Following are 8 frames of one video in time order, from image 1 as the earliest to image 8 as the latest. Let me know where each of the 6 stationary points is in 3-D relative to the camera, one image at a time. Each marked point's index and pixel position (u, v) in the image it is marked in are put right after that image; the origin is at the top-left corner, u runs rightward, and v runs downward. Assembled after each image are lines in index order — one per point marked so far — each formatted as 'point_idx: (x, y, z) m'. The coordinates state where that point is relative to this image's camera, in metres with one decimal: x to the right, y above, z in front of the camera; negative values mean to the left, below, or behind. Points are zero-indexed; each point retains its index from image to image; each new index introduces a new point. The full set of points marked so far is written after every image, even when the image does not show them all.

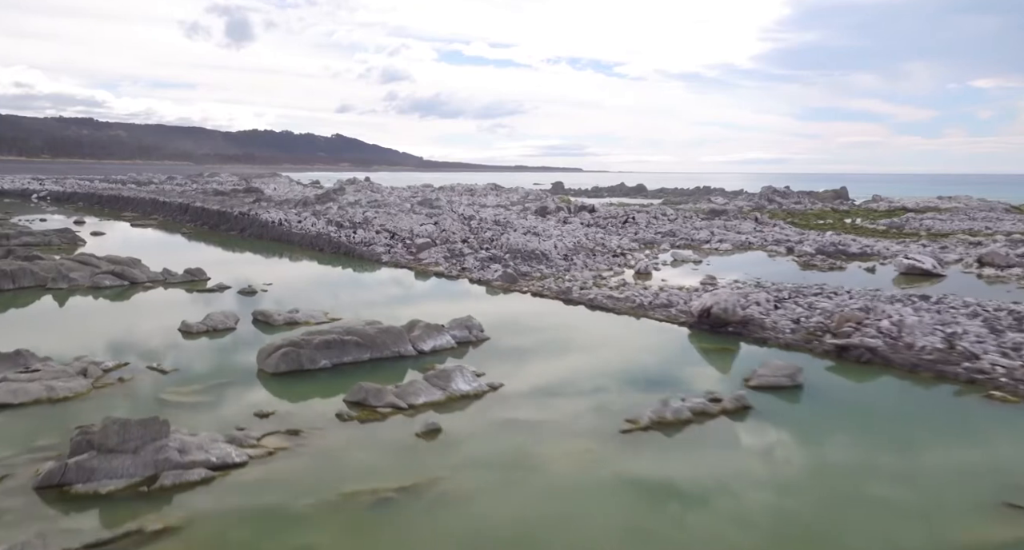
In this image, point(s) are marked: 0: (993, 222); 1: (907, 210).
0: (+12.6, +1.5, +16.3) m
1: (+11.4, +1.9, +18.1) m
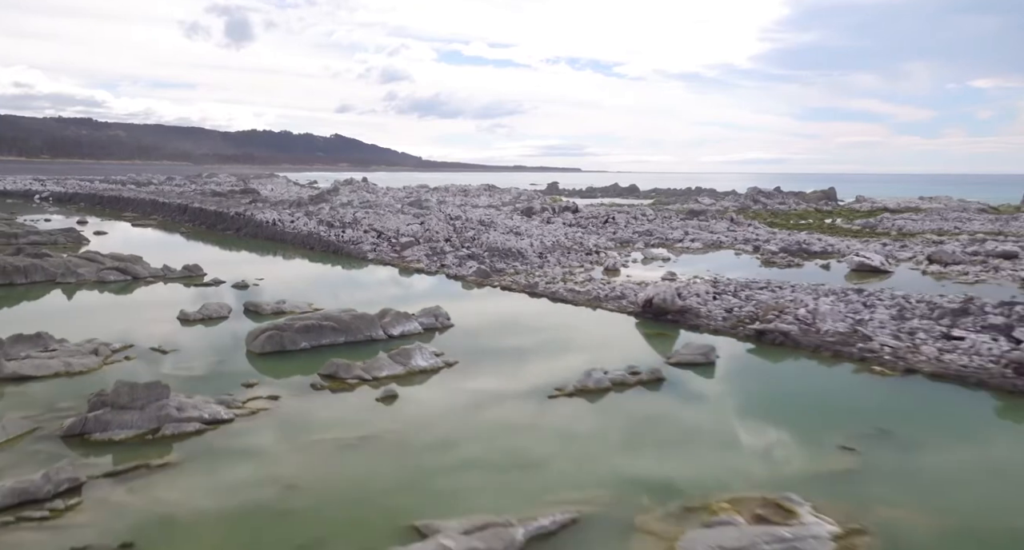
0: (+12.3, +1.6, +16.8) m
1: (+11.1, +1.9, +18.6) m
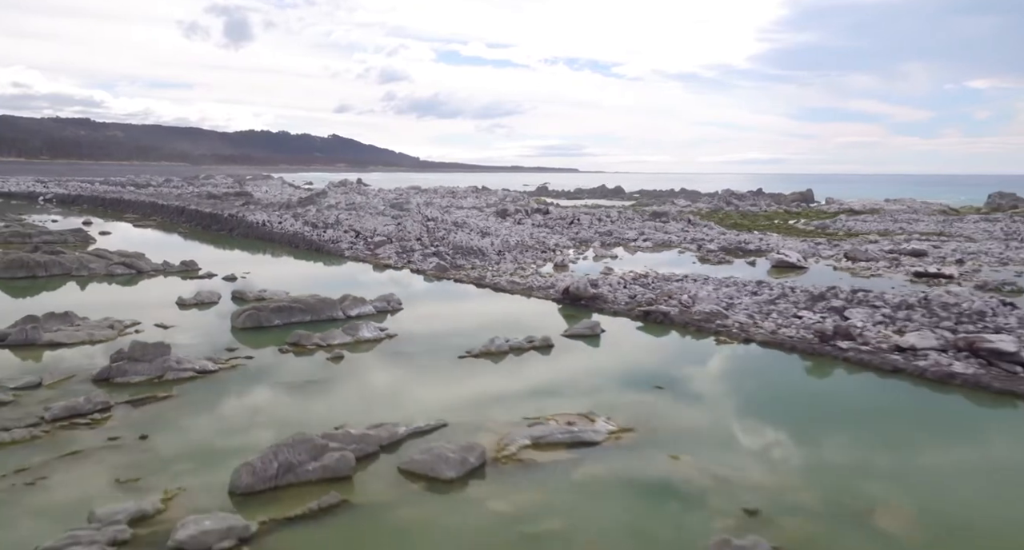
0: (+11.8, +1.6, +17.8) m
1: (+10.5, +2.0, +19.6) m
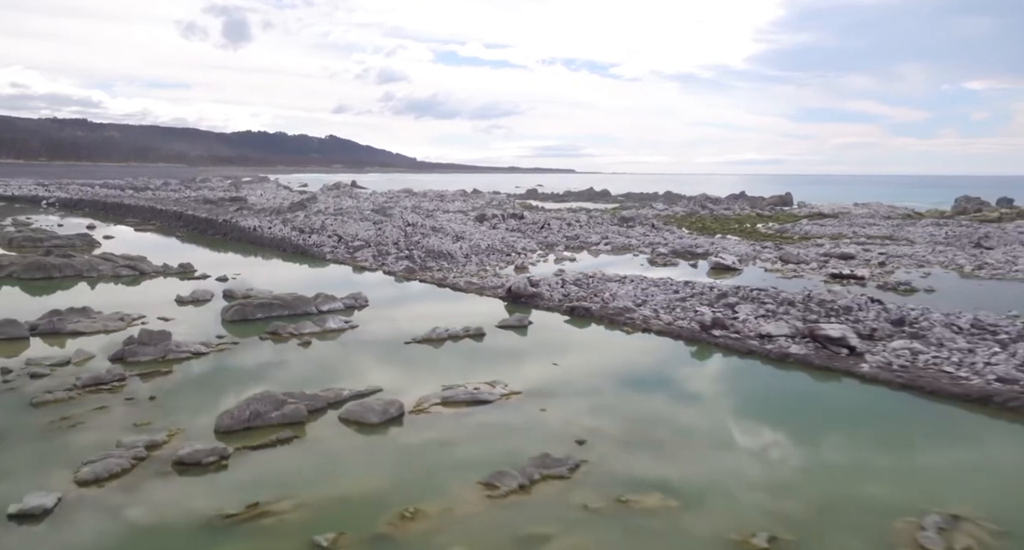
0: (+11.2, +1.6, +18.9) m
1: (+9.9, +2.0, +20.6) m
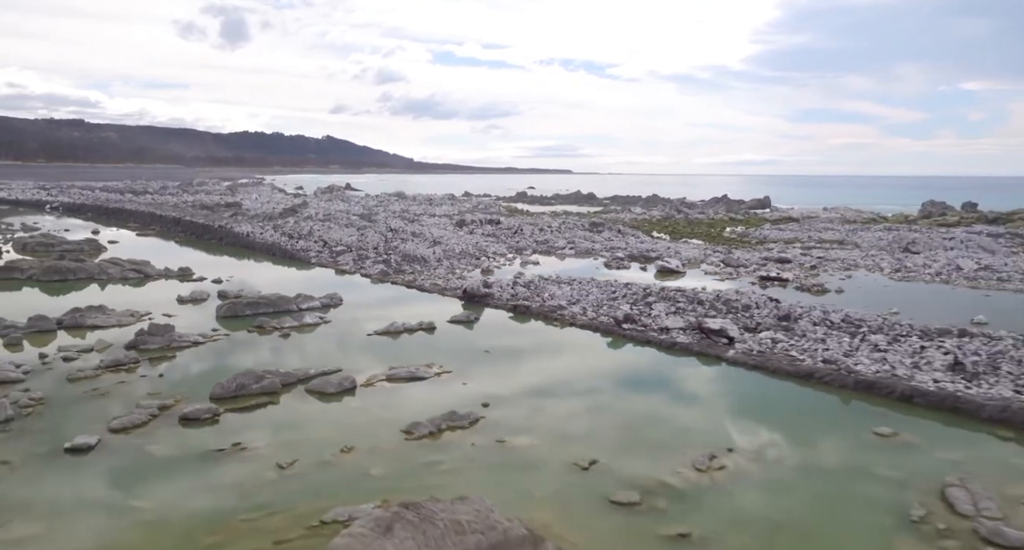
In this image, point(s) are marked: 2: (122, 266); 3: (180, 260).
0: (+10.6, +1.6, +20.0) m
1: (+9.3, +1.9, +21.7) m
2: (-11.3, +0.2, +17.4) m
3: (-11.0, +0.5, +20.0) m
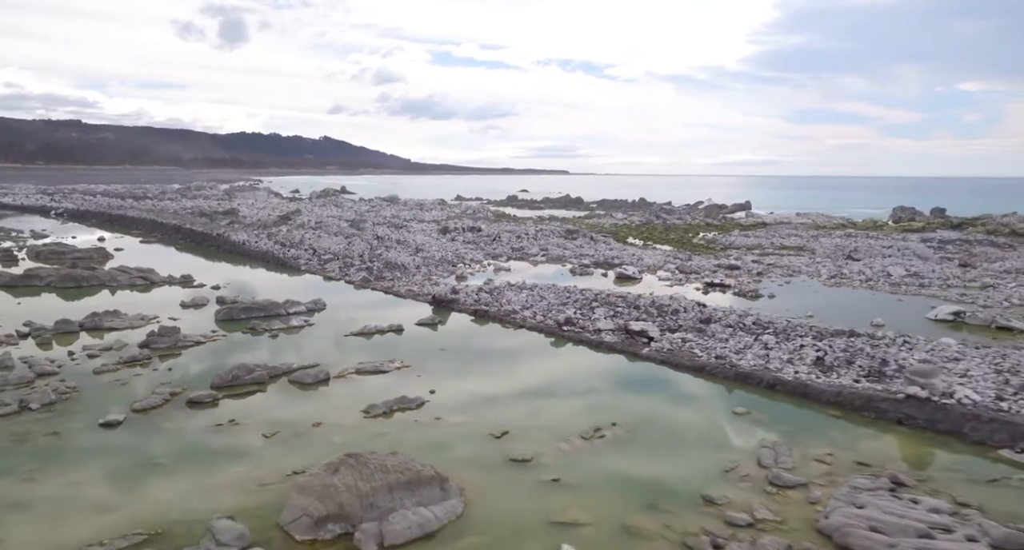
0: (+10.0, +1.4, +21.1) m
1: (+8.7, +1.8, +22.8) m
2: (-11.8, +0.1, +18.4) m
3: (-11.6, +0.4, +21.1) m
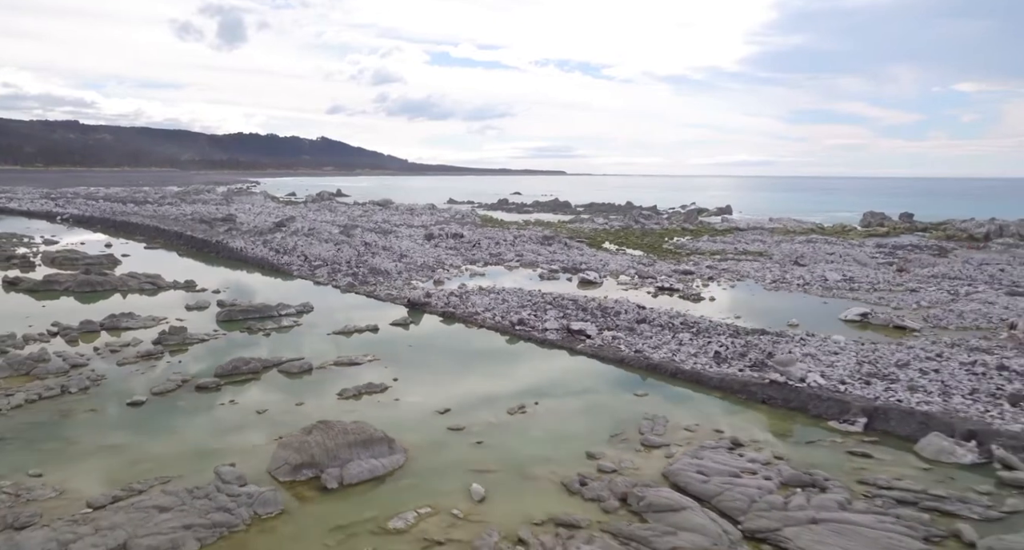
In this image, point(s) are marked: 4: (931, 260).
0: (+9.4, +1.3, +22.3) m
1: (+8.1, +1.7, +24.1) m
2: (-12.4, 0.0, +19.6) m
3: (-12.2, +0.3, +22.3) m
4: (+12.0, +0.4, +17.3) m
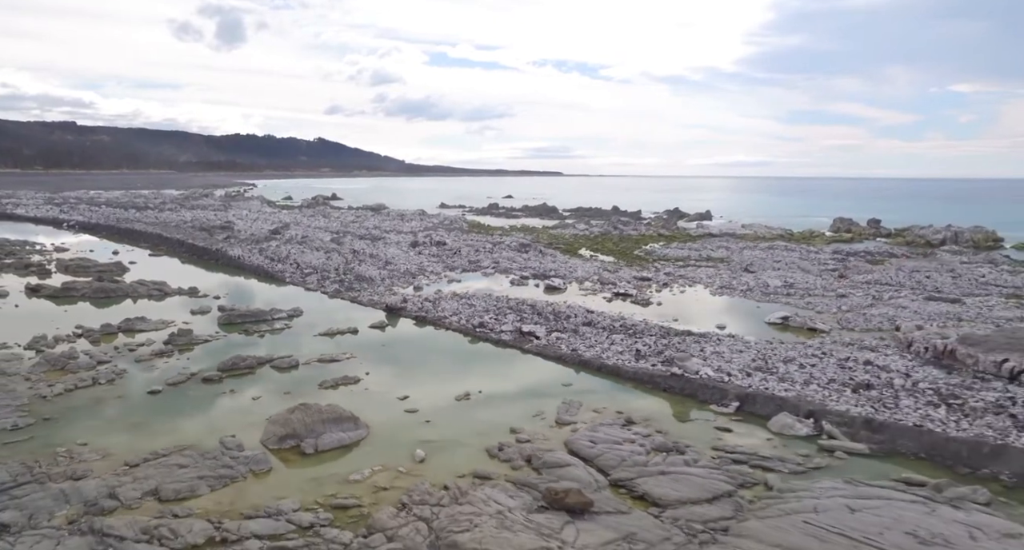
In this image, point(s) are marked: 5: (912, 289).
0: (+8.7, +1.2, +23.7) m
1: (+7.4, +1.5, +25.5) m
2: (-13.1, -0.2, +21.0) m
3: (-12.9, +0.1, +23.6) m
4: (+11.3, +0.3, +18.7) m
5: (+11.2, -0.4, +16.6) m
